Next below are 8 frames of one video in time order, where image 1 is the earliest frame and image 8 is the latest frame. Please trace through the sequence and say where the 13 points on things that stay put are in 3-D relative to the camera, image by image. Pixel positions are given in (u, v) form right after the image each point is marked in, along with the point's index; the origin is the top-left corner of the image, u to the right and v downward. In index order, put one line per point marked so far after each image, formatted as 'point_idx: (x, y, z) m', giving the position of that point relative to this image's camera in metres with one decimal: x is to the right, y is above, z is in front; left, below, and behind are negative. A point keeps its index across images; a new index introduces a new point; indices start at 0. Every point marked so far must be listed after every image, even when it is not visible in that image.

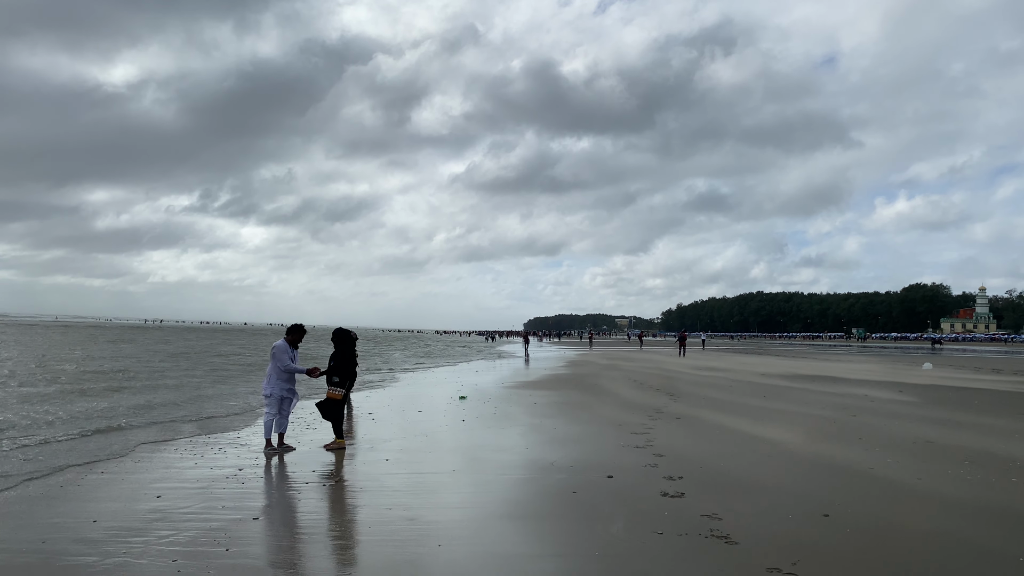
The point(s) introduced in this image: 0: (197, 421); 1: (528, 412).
0: (-8.1, -3.4, +14.5) m
1: (+0.3, -2.6, +12.0) m
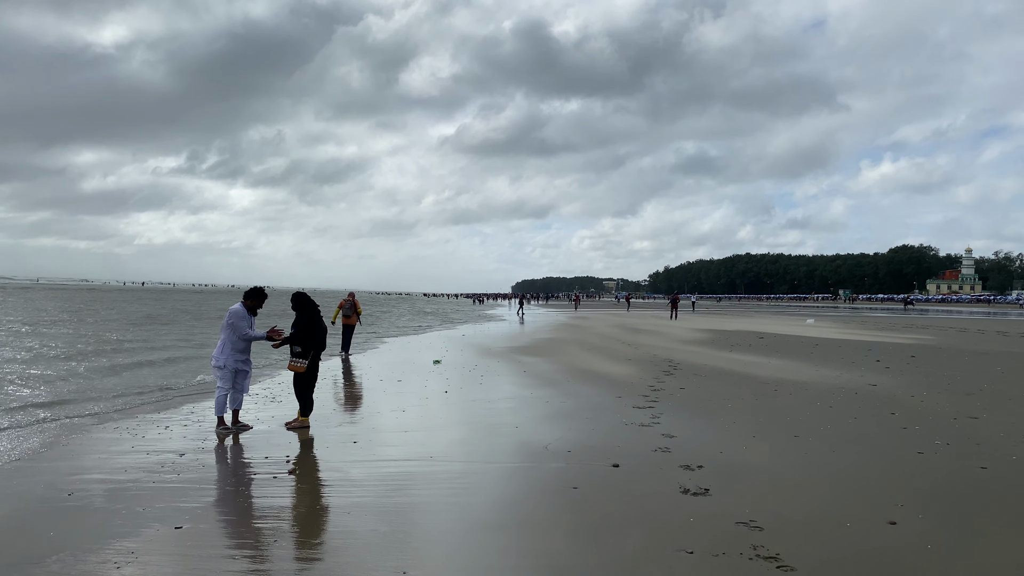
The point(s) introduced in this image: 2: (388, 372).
0: (-8.4, -2.4, +13.4) m
1: (+0.1, -1.8, +11.0) m
2: (-3.2, -2.2, +14.7) m
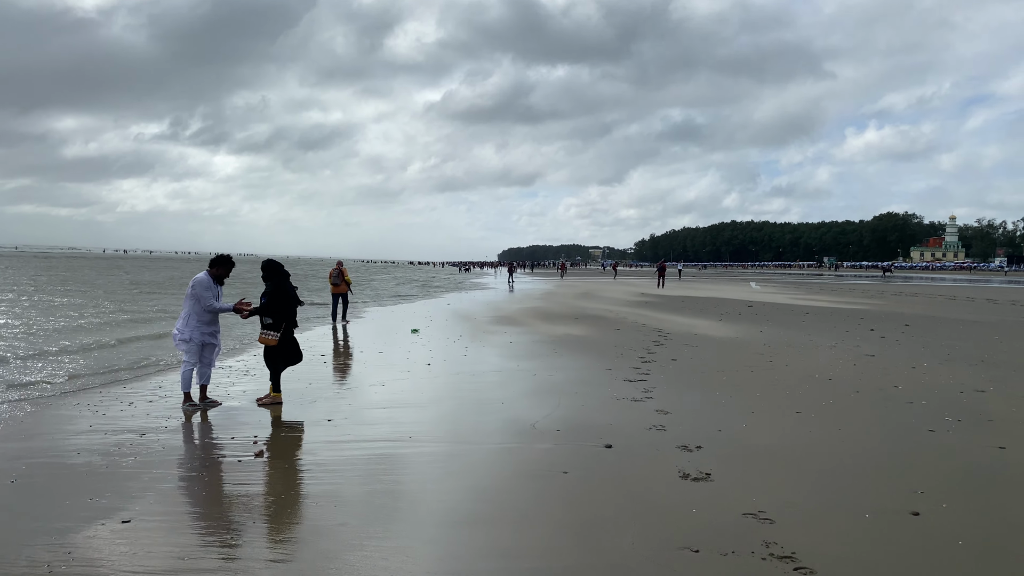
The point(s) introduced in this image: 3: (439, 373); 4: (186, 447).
0: (-8.7, -1.7, +12.8) m
1: (-0.2, -1.2, +10.5) m
2: (-3.6, -1.4, +14.3) m
3: (-1.2, -1.4, +9.5) m
4: (-3.6, -1.8, +6.3) m
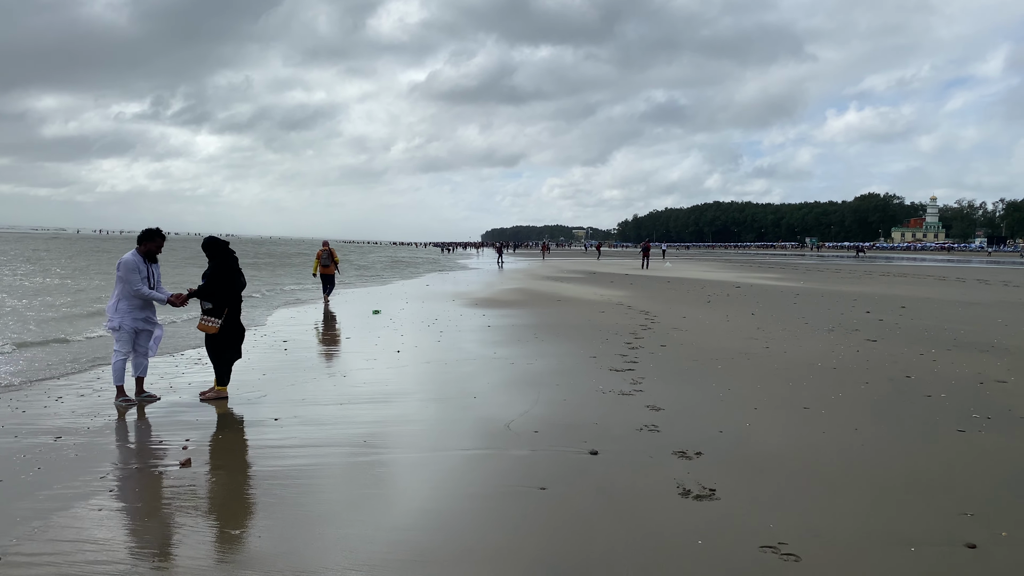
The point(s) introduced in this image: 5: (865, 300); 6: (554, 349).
0: (-9.2, -1.3, +11.8) m
1: (-0.6, -0.9, +9.8) m
2: (-4.1, -0.9, +13.4) m
3: (-1.6, -1.1, +8.7) m
4: (-3.9, -1.6, +5.5) m
5: (+9.4, -0.3, +15.2) m
6: (+0.6, -0.9, +8.6) m
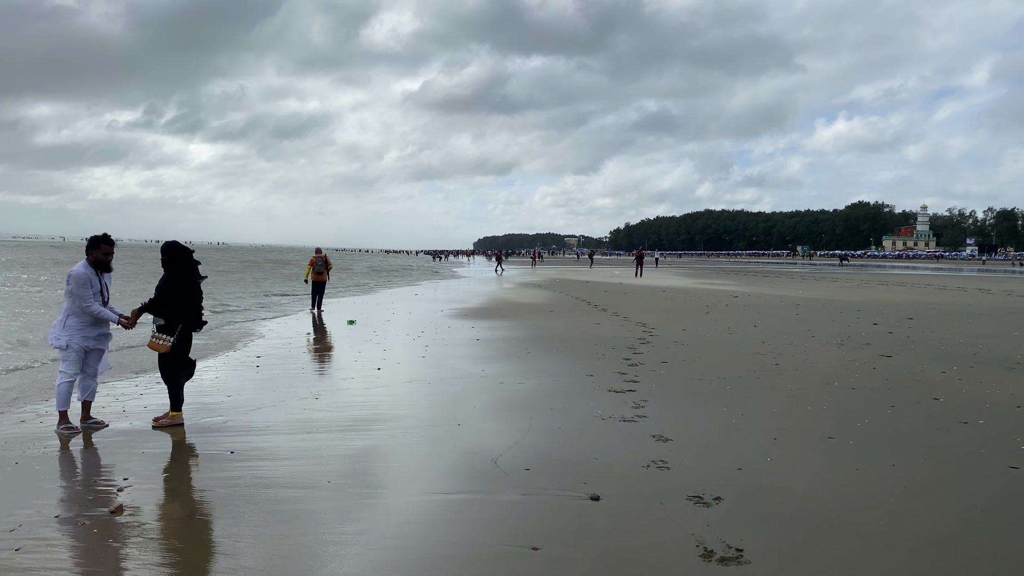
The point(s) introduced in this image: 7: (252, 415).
0: (-9.4, -1.5, +11.0) m
1: (-0.7, -1.1, +9.1) m
2: (-4.3, -1.2, +12.7) m
3: (-1.7, -1.3, +8.0) m
4: (-4.0, -1.7, +4.8) m
5: (+9.2, -0.6, +14.7) m
6: (+0.5, -1.1, +8.0) m
7: (-3.0, -1.5, +6.7) m
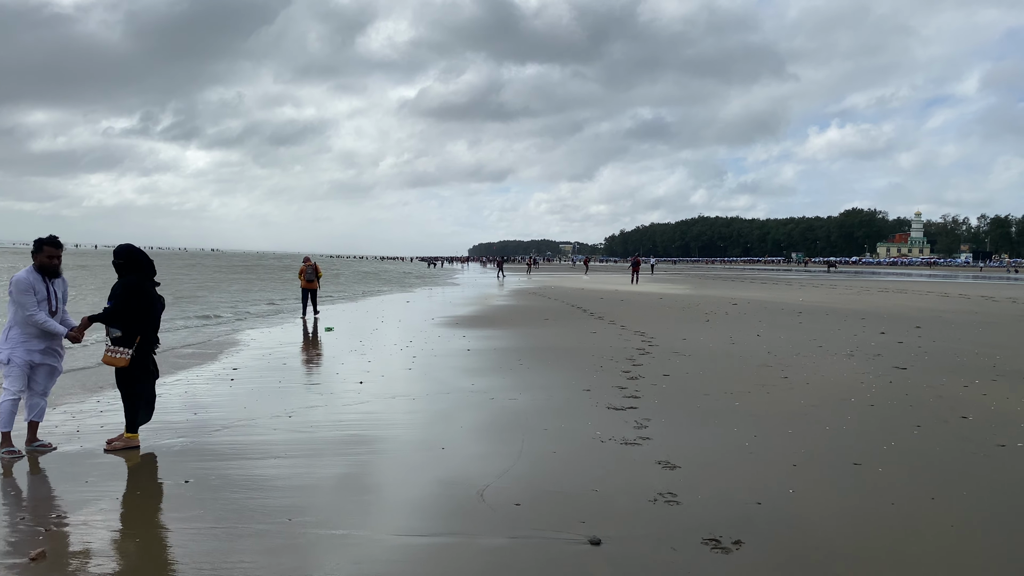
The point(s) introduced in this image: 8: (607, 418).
0: (-9.5, -1.7, +10.4) m
1: (-0.8, -1.2, +8.6) m
2: (-4.4, -1.3, +12.2) m
3: (-1.8, -1.4, +7.5) m
4: (-4.0, -1.8, +4.2) m
5: (+9.1, -0.8, +14.2) m
6: (+0.4, -1.2, +7.4) m
7: (-3.1, -1.6, +6.1) m
8: (+1.0, -1.3, +5.6) m
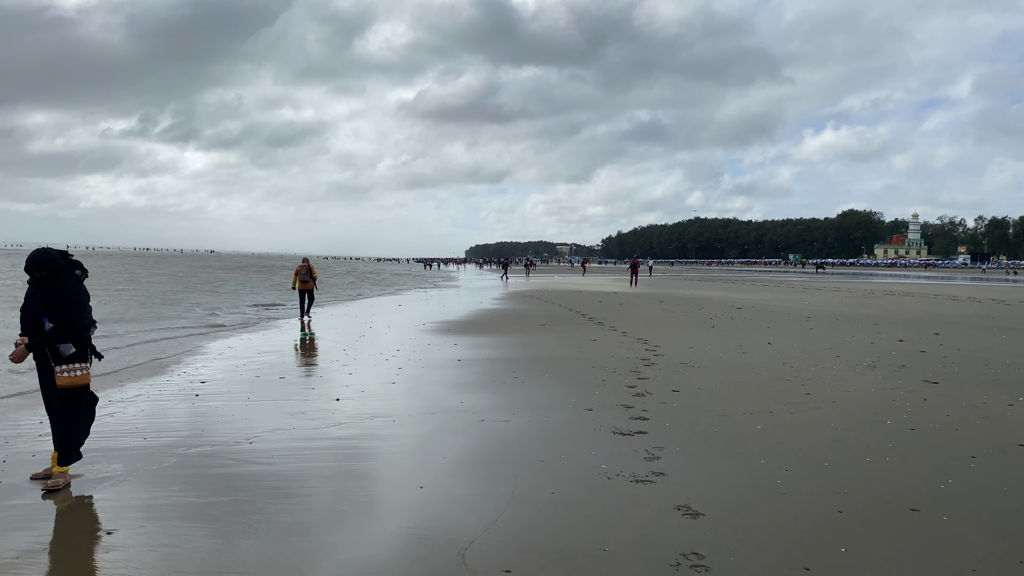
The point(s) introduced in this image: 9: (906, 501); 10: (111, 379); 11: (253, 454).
0: (-9.6, -1.8, +9.6) m
1: (-0.9, -1.3, +7.9) m
2: (-4.5, -1.4, +11.4) m
3: (-1.9, -1.5, +6.7) m
4: (-4.1, -1.8, +3.4) m
5: (+8.9, -0.9, +13.5) m
6: (+0.3, -1.3, +6.7) m
7: (-3.2, -1.6, +5.4) m
8: (+0.9, -1.4, +4.9) m
9: (+2.7, -1.4, +3.9) m
10: (-6.0, -1.4, +8.6) m
11: (-2.5, -1.6, +5.6) m
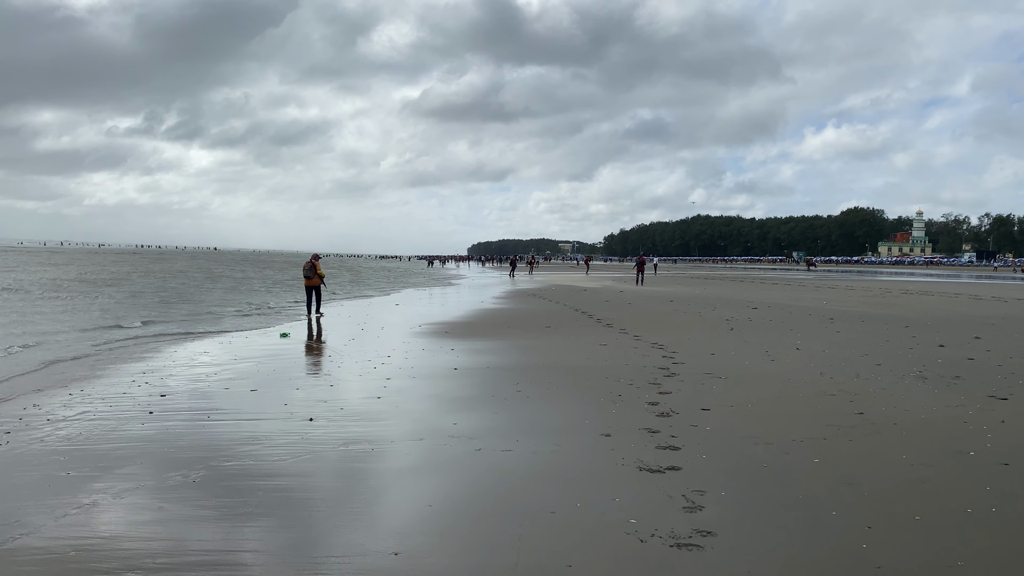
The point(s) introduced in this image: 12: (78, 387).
0: (-9.6, -1.8, +8.7) m
1: (-0.9, -1.3, +6.9) m
2: (-4.5, -1.4, +10.4) m
3: (-1.9, -1.5, +5.7) m
4: (-4.1, -1.9, +2.5) m
5: (+9.0, -0.9, +12.5) m
6: (+0.3, -1.3, +5.7) m
7: (-3.2, -1.7, +4.4) m
8: (+0.9, -1.4, +3.9) m
9: (+2.7, -1.4, +2.9) m
10: (-6.0, -1.4, +7.7) m
11: (-2.5, -1.6, +4.7) m
12: (-5.9, -1.4, +7.8) m
